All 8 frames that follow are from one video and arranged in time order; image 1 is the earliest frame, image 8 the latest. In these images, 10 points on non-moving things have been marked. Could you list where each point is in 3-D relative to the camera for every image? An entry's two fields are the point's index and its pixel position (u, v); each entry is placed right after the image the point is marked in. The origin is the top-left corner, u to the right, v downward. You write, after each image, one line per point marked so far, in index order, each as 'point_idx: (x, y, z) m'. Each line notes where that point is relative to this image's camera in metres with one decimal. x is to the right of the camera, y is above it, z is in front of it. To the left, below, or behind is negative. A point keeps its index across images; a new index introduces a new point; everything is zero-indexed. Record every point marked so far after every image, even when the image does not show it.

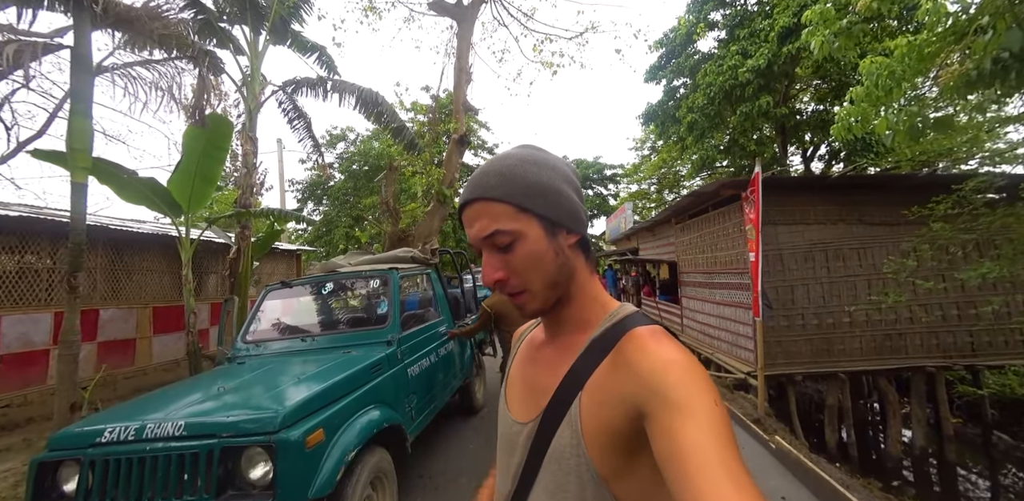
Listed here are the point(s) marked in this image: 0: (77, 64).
0: (-3.9, +1.7, +3.5) m
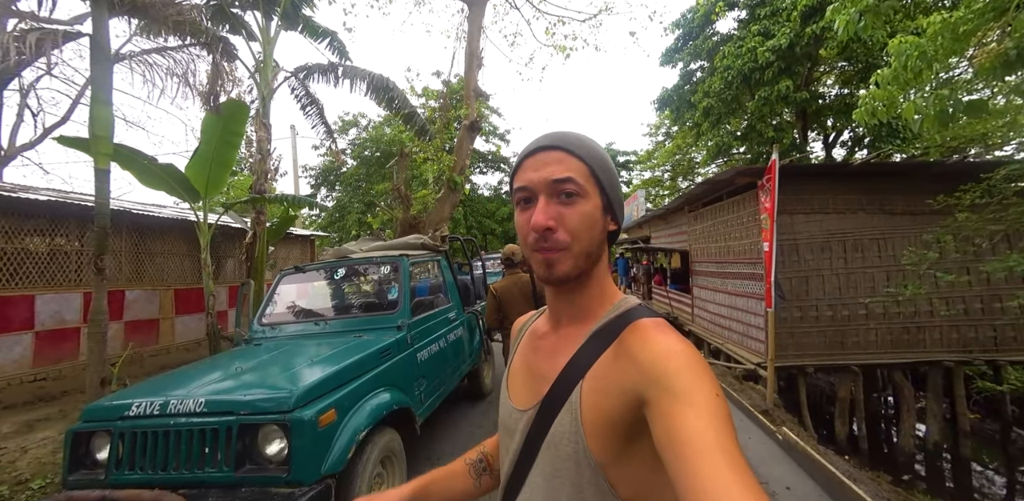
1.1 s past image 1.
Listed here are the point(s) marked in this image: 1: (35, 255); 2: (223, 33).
0: (-3.8, +1.8, +3.6) m
1: (-6.3, -0.1, +5.3) m
2: (-4.6, +3.5, +6.4) m
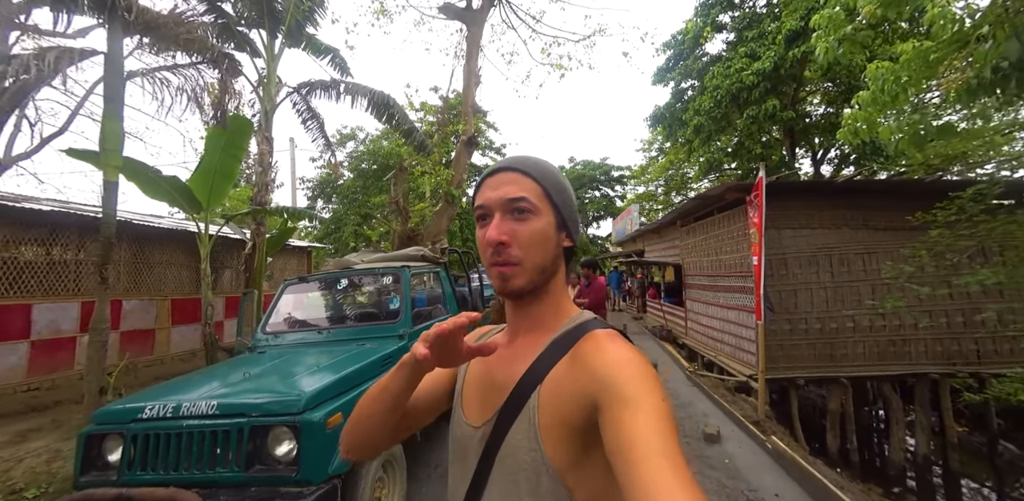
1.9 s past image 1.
0: (-3.8, +1.7, +3.7) m
1: (-6.4, -0.2, +5.3) m
2: (-4.7, +3.3, +6.5) m
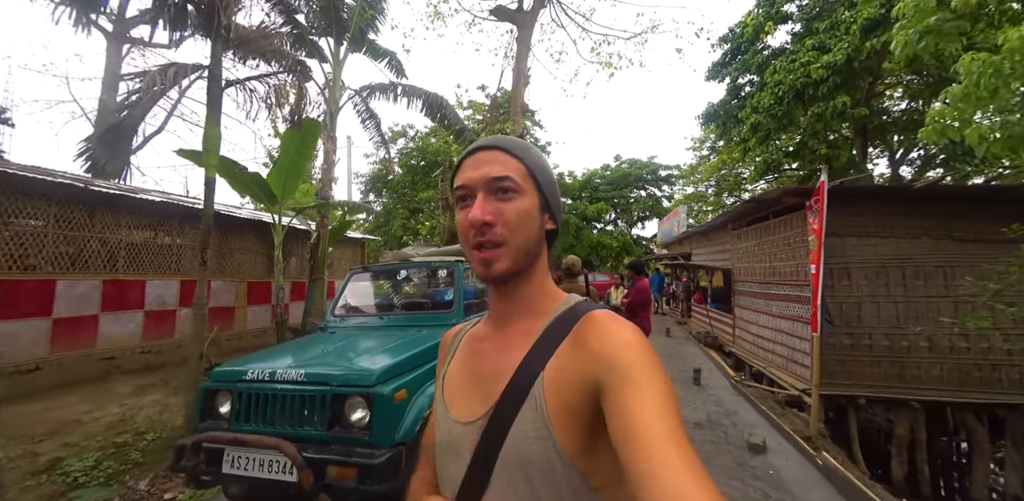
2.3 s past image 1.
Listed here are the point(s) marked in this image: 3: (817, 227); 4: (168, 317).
0: (-3.3, +1.9, +4.3) m
1: (-5.7, +0.1, +6.2) m
2: (-3.8, +3.5, +7.1) m
3: (+4.1, +0.3, +5.3) m
4: (-5.7, -1.1, +6.5) m
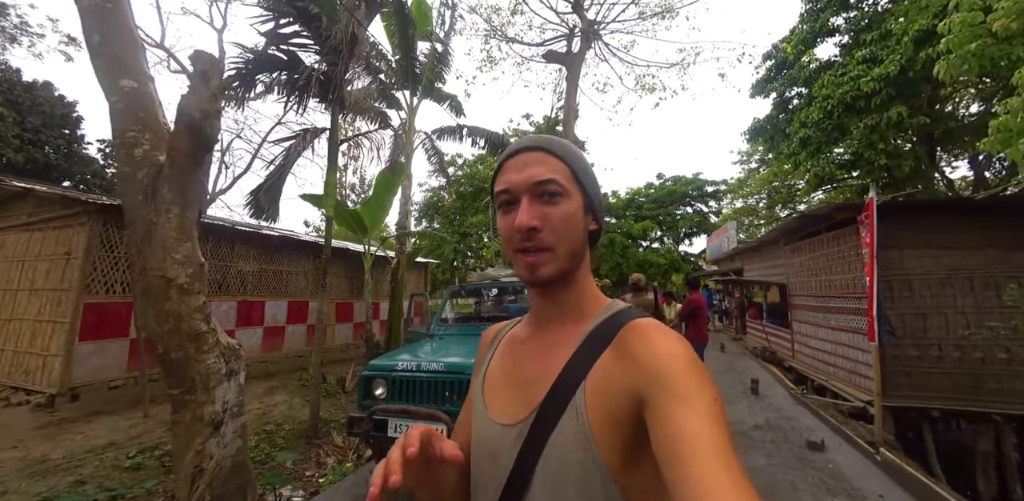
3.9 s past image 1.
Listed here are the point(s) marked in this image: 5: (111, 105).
0: (-2.5, +1.5, +5.4) m
1: (-4.7, -0.4, +7.4) m
2: (-2.7, +3.0, +8.3) m
3: (+5.0, +0.1, +5.5) m
4: (-4.6, -1.6, +7.6) m
5: (-2.4, +0.9, +2.4) m
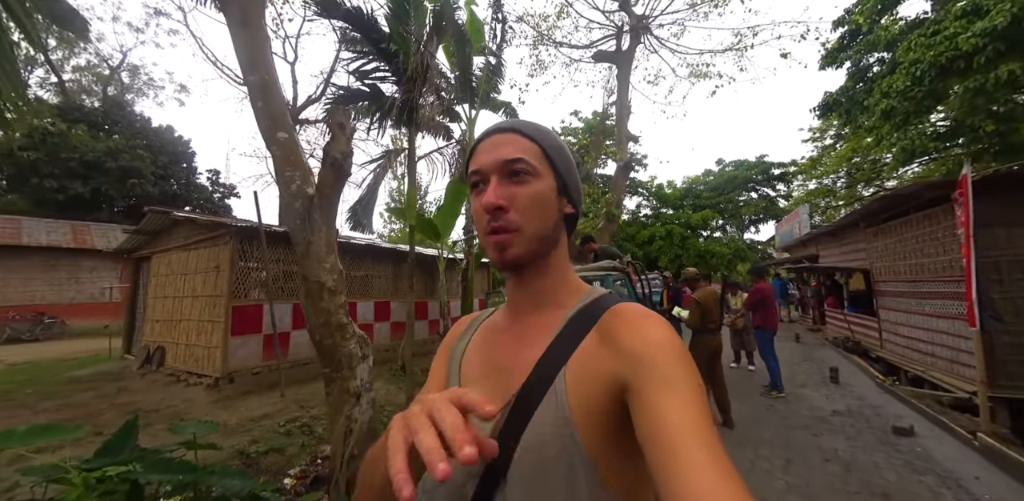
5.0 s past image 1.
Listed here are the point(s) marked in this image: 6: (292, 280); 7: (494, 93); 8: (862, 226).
0: (-1.6, +1.4, +6.1) m
1: (-3.4, -0.6, +8.4) m
2: (-1.5, +2.9, +9.1) m
3: (+5.9, +0.4, +5.3) m
4: (-3.2, -1.8, +8.6) m
5: (-1.9, +0.8, +3.1) m
6: (-3.5, -0.5, +6.3) m
7: (-0.4, +3.8, +9.6) m
8: (+9.2, +0.7, +10.4) m
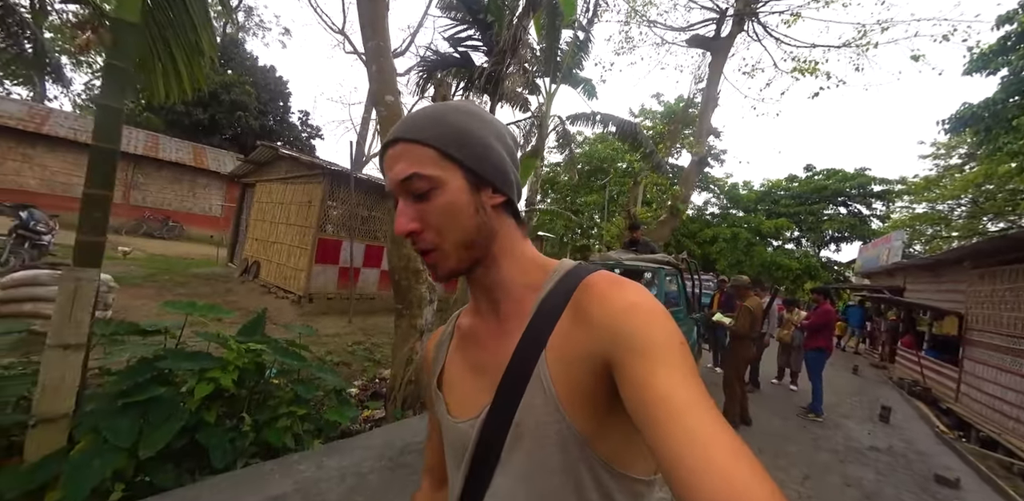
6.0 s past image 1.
0: (-0.4, +2.0, +6.4) m
1: (-2.2, +0.5, +9.1) m
2: (+0.3, +3.7, +9.3) m
3: (+6.6, -0.3, +4.8) m
4: (-2.2, -0.7, +9.4) m
5: (-1.2, +1.3, +3.6) m
6: (-2.5, +0.5, +7.0) m
7: (+1.6, +4.4, +9.6) m
8: (+10.6, -0.3, +9.4) m
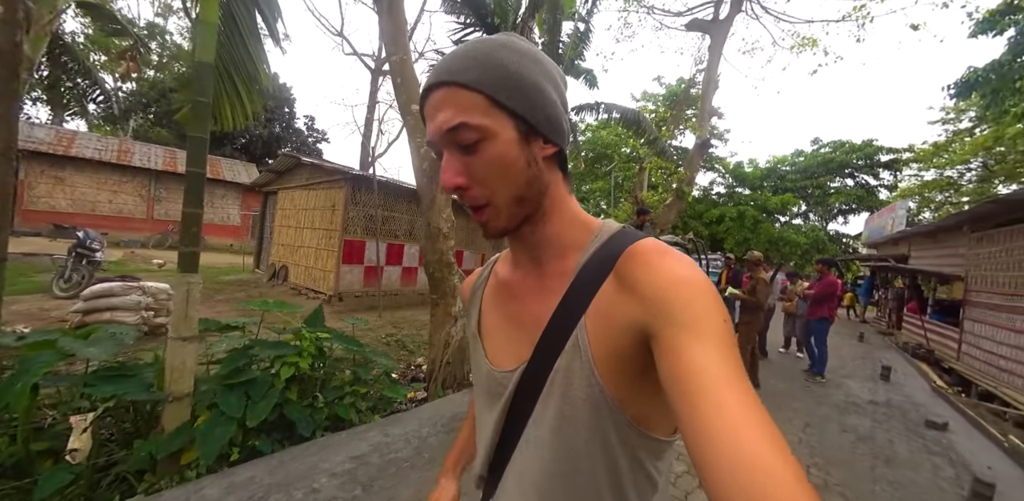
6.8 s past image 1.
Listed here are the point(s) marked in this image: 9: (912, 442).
0: (-0.3, +2.2, +6.7) m
1: (-1.9, +0.6, +9.4) m
2: (+0.4, +3.9, +9.5) m
3: (+6.9, +0.2, +5.0) m
4: (-1.8, -0.6, +9.8) m
5: (-1.1, +1.3, +3.9) m
6: (-2.3, +0.5, +7.3) m
7: (+1.6, +4.7, +9.8) m
8: (+10.9, +0.5, +9.5) m
9: (+4.3, -2.1, +4.2) m
